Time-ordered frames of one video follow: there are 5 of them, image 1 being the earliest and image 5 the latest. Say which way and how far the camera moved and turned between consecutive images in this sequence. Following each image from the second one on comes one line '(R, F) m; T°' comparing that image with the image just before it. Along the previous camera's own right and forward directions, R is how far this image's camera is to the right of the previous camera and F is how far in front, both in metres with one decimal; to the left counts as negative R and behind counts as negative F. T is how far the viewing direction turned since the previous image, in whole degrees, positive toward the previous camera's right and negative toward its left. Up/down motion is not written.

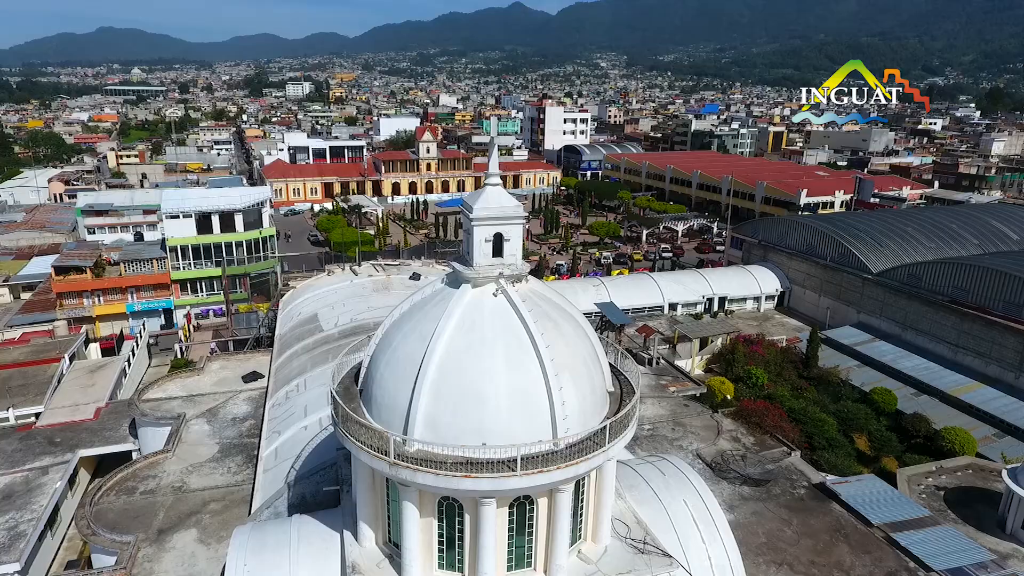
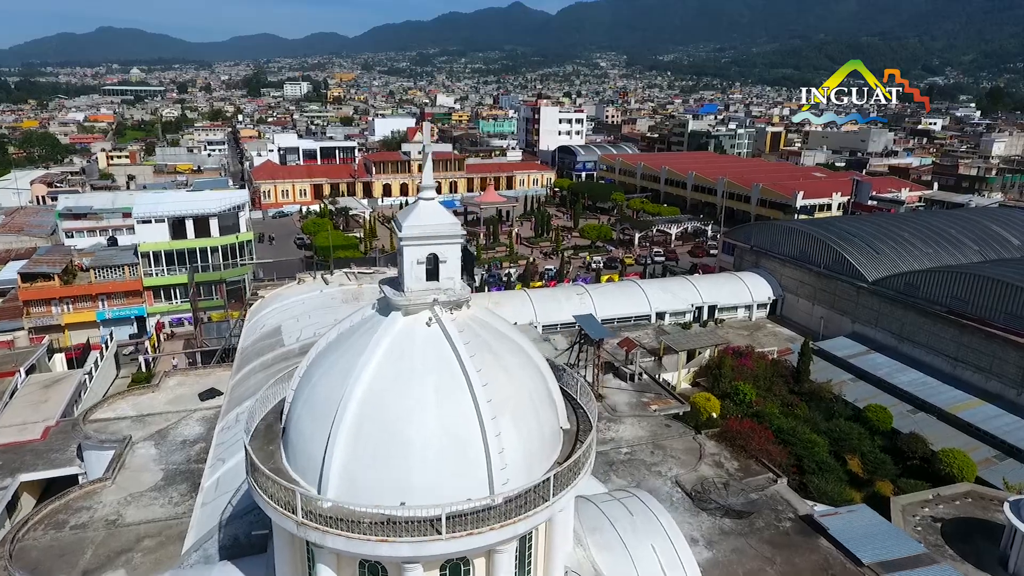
(+0.7, +0.9) m; 0°
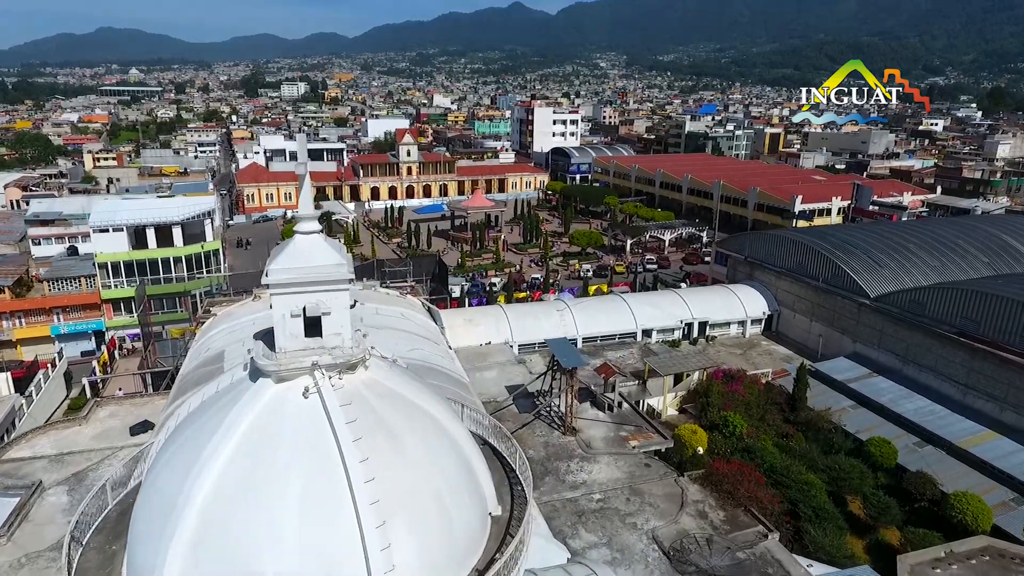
(+0.8, +1.6) m; 0°
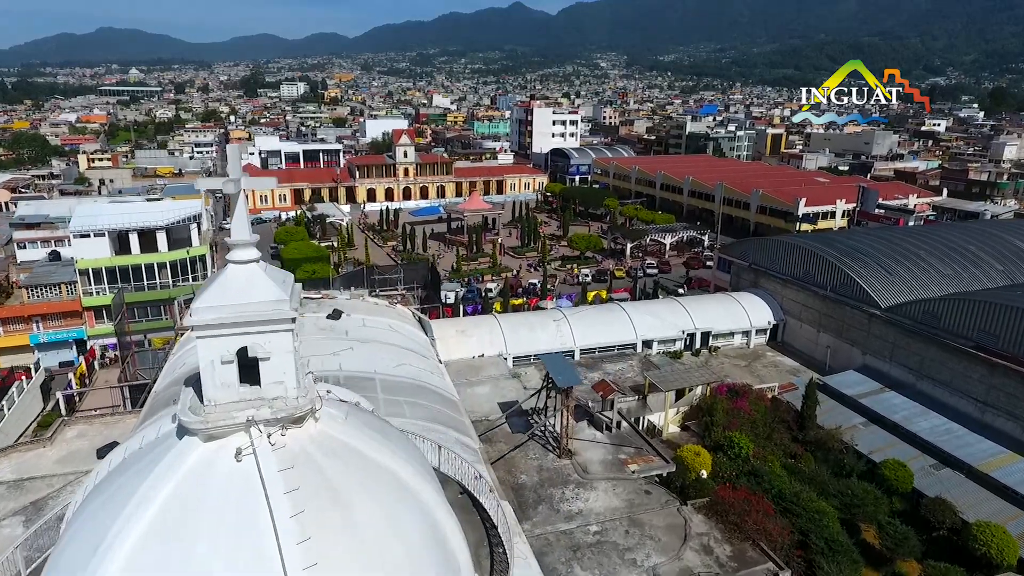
(+0.2, +0.9) m; 0°
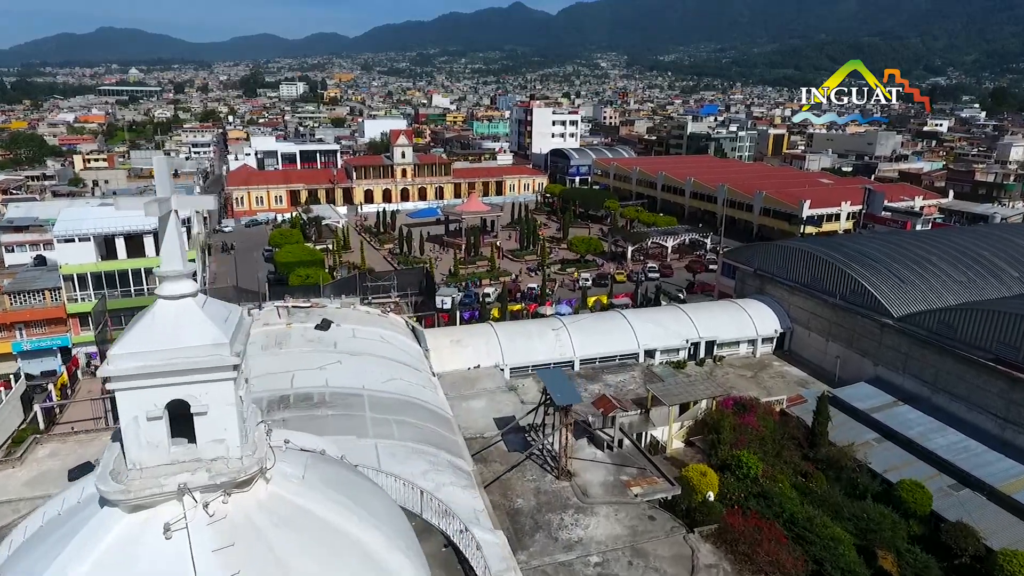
(+0.1, +0.8) m; 0°
